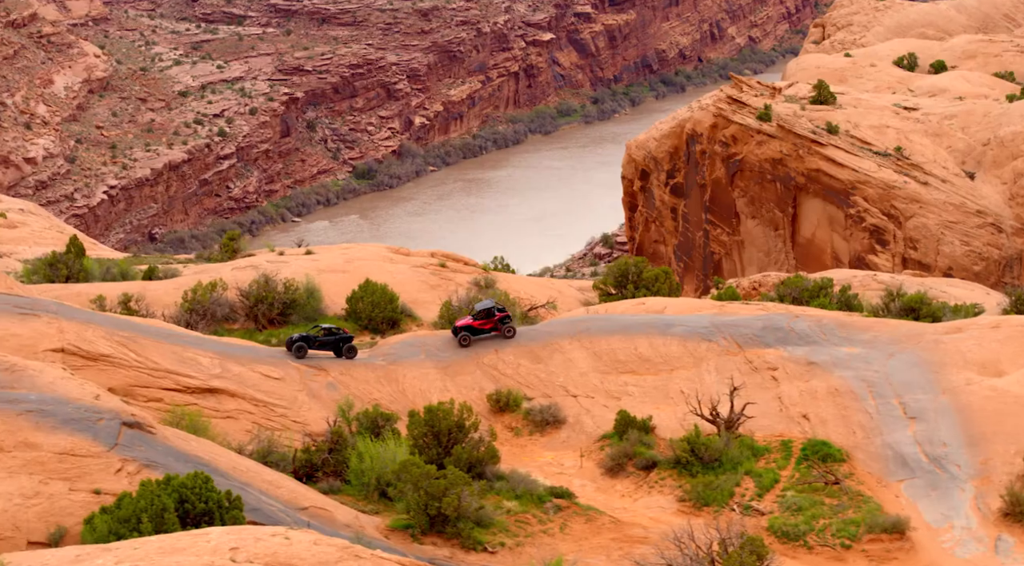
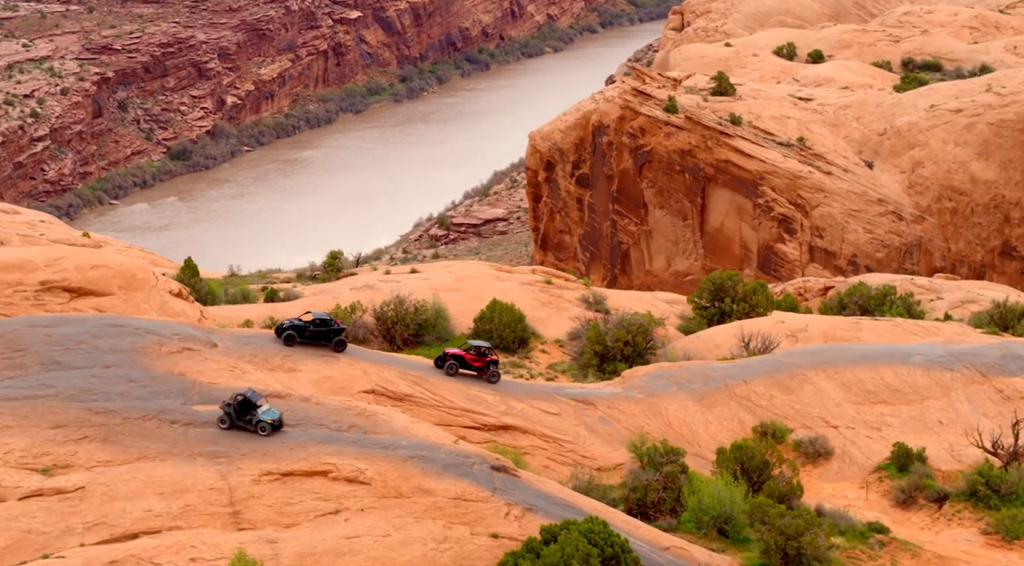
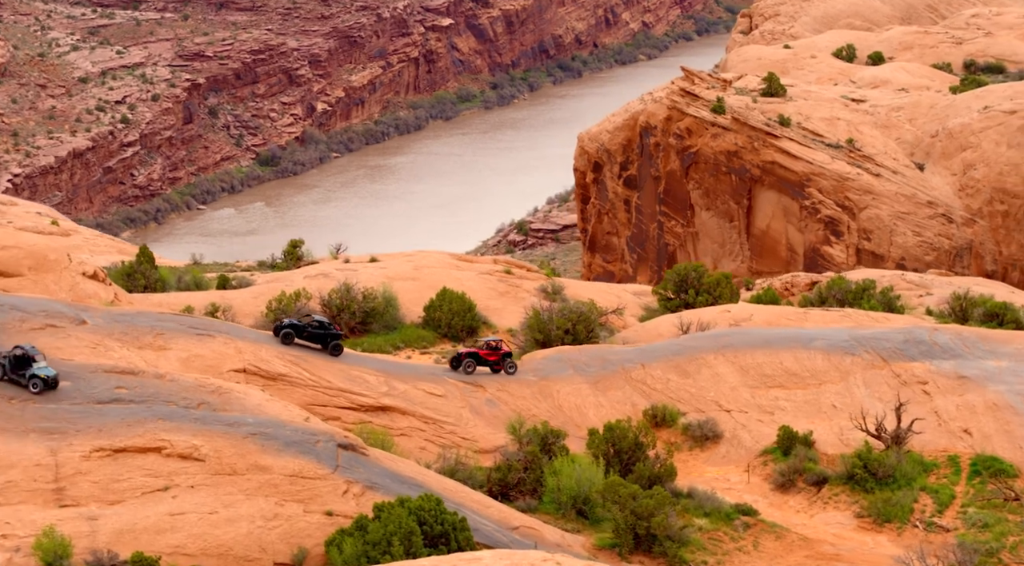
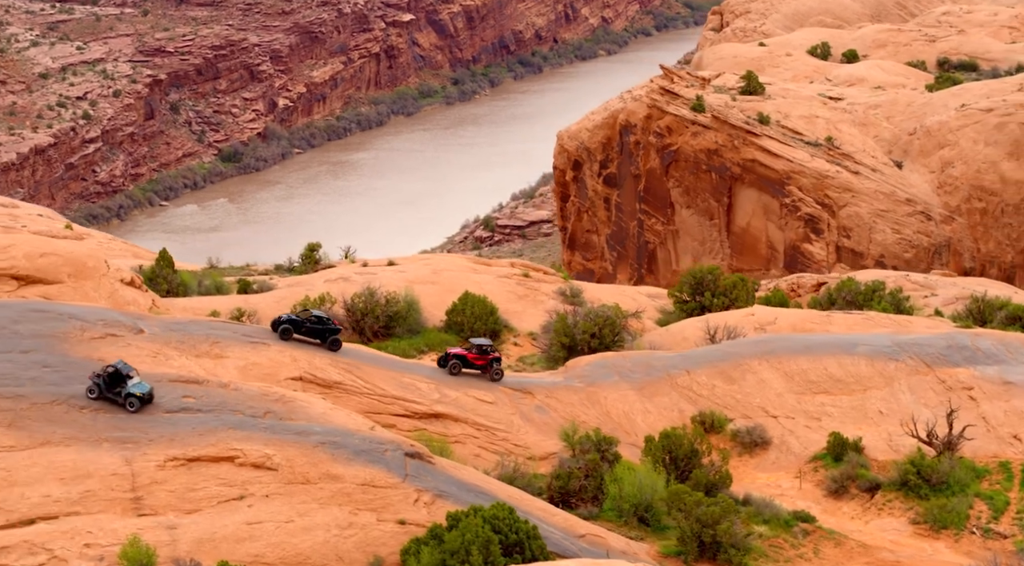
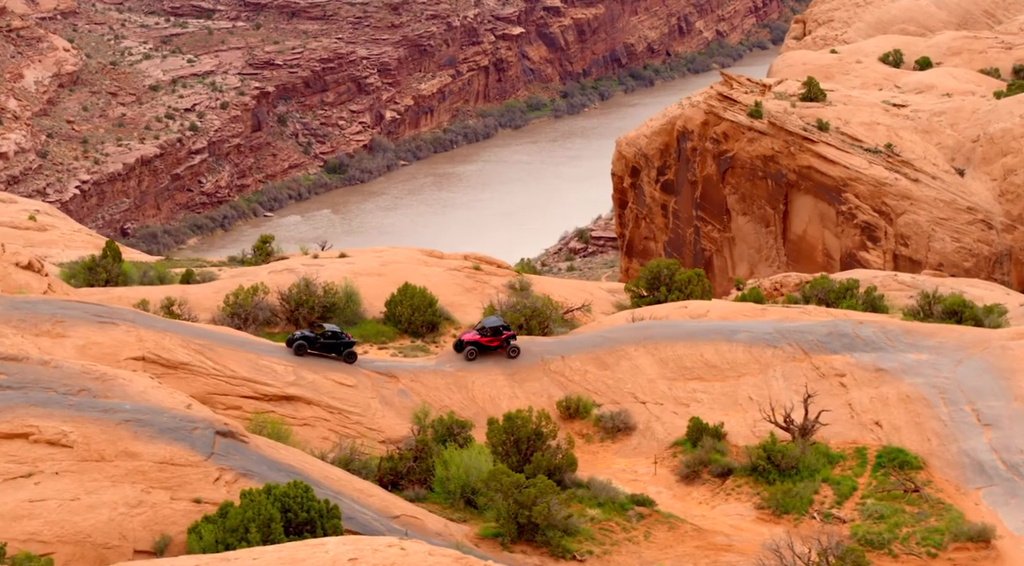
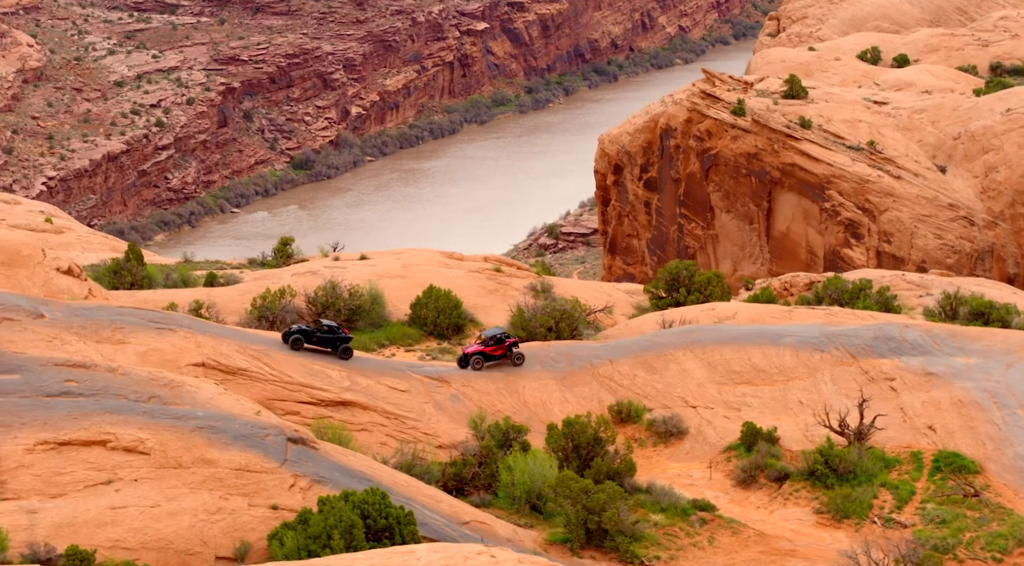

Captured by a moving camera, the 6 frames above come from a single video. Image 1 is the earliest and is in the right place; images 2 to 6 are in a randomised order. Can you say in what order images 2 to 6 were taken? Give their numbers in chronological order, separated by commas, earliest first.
5, 6, 3, 4, 2
